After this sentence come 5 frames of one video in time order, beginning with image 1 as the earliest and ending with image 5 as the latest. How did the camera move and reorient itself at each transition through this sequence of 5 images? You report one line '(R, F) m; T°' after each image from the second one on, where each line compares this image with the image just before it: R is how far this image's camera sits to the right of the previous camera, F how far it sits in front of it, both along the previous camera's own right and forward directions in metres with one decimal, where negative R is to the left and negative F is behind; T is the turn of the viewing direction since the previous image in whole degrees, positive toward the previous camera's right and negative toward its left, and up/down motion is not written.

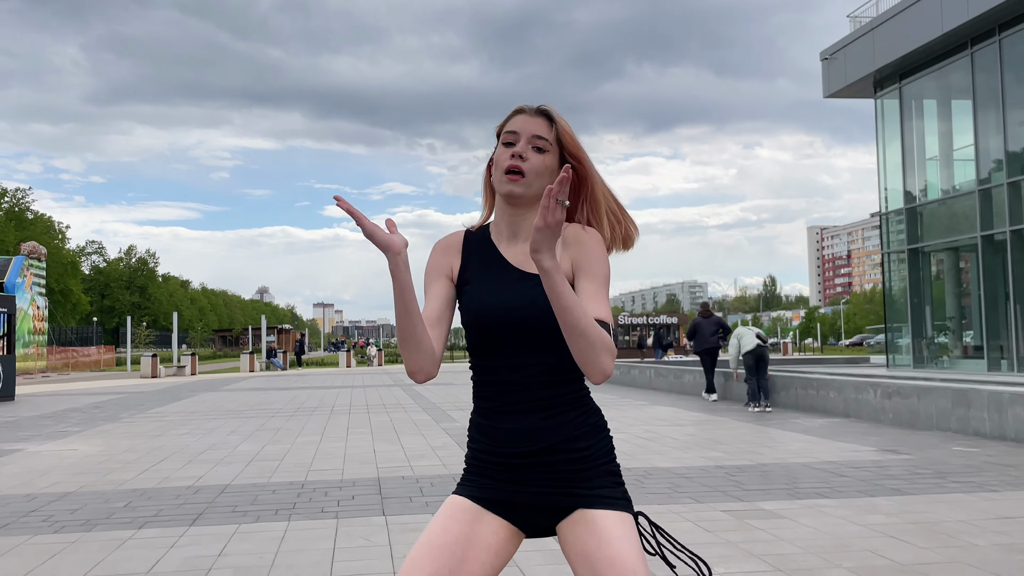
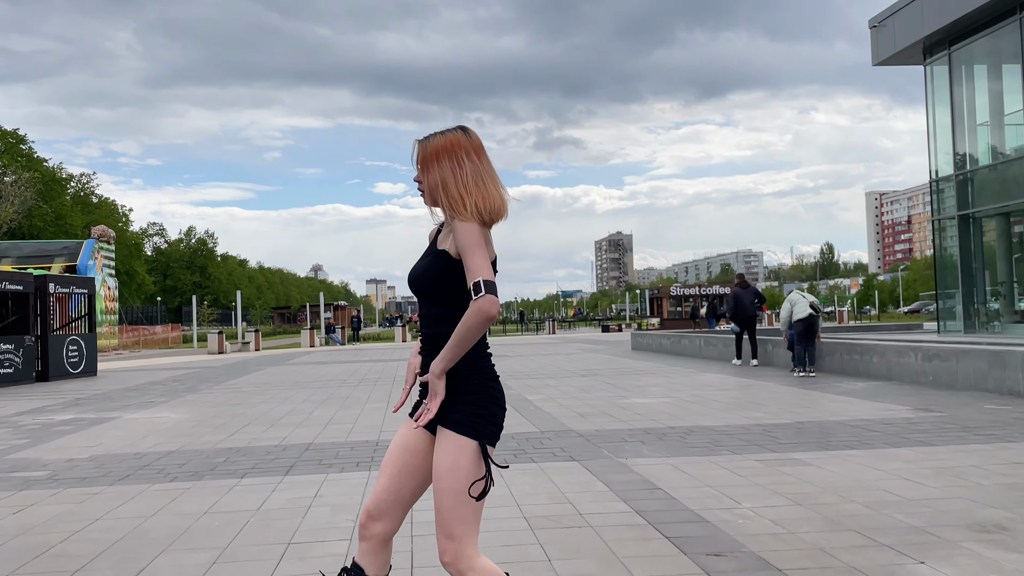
(0.0, -0.3) m; -4°
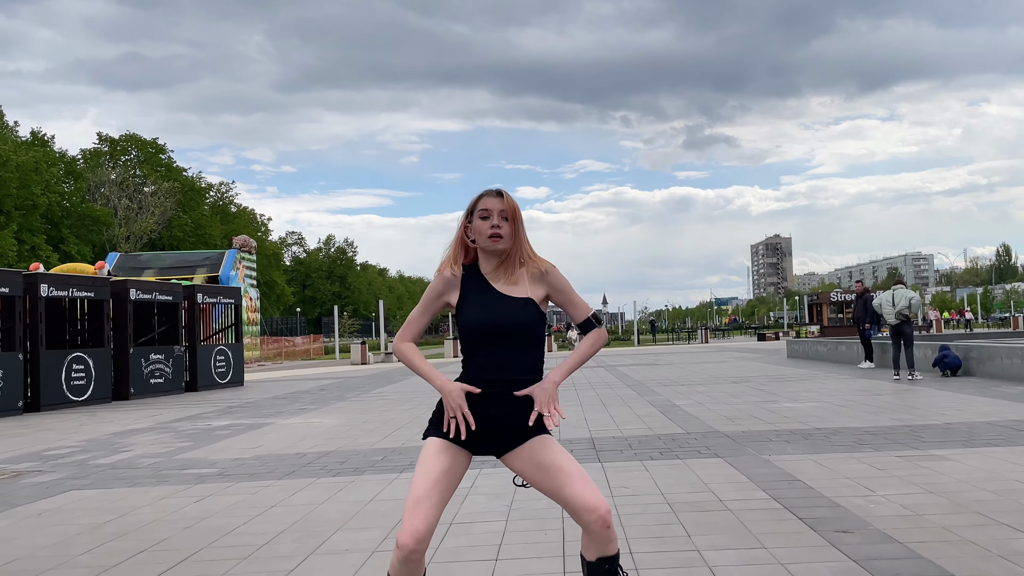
(-0.5, +0.4) m; -8°
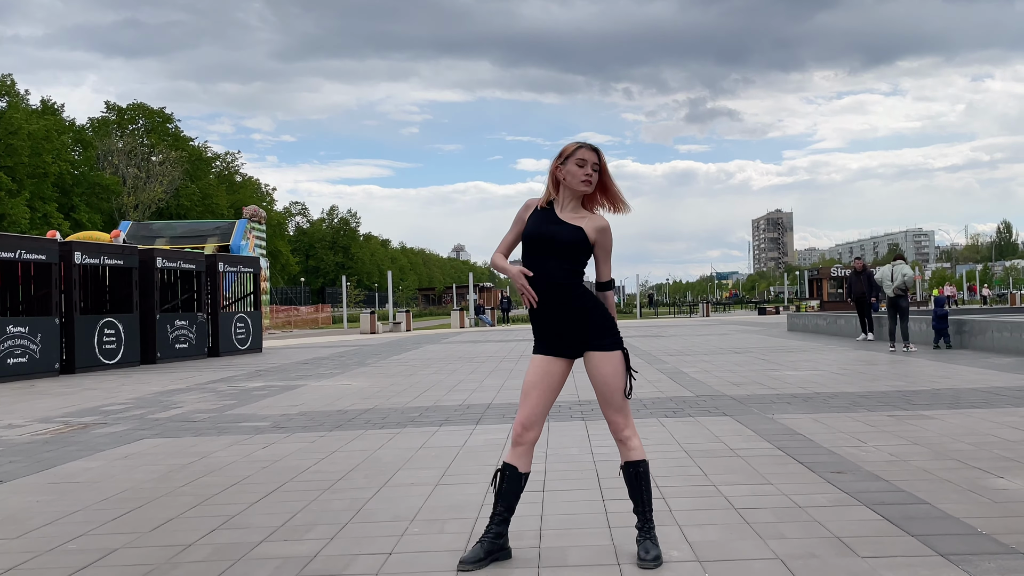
(0.0, -0.1) m; 0°
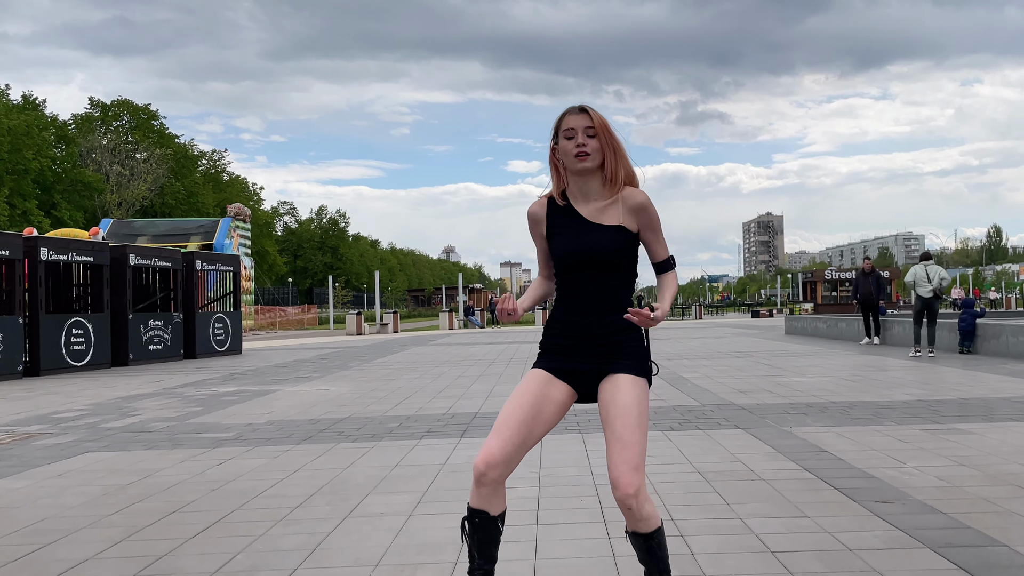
(0.0, +0.1) m; +1°
